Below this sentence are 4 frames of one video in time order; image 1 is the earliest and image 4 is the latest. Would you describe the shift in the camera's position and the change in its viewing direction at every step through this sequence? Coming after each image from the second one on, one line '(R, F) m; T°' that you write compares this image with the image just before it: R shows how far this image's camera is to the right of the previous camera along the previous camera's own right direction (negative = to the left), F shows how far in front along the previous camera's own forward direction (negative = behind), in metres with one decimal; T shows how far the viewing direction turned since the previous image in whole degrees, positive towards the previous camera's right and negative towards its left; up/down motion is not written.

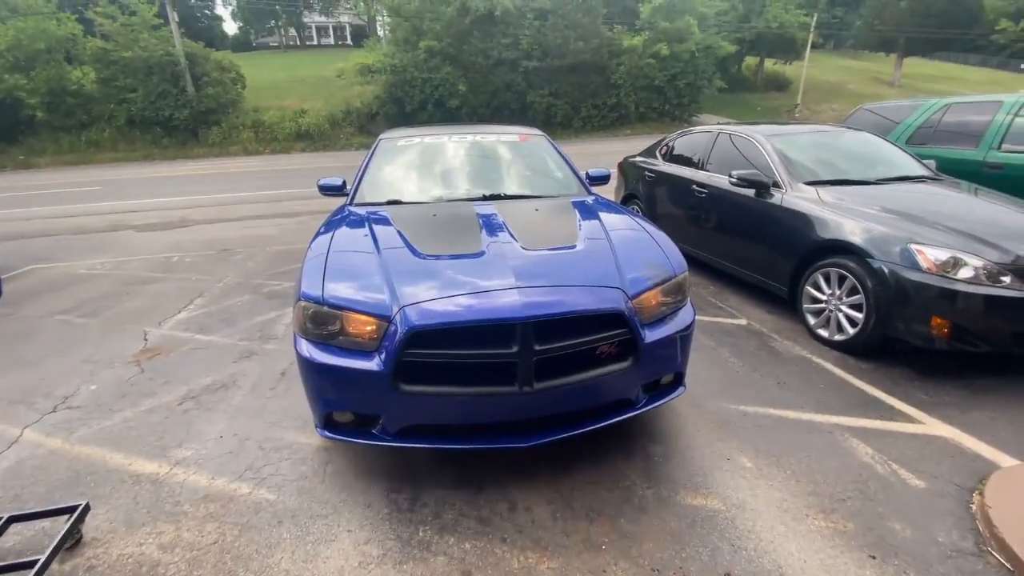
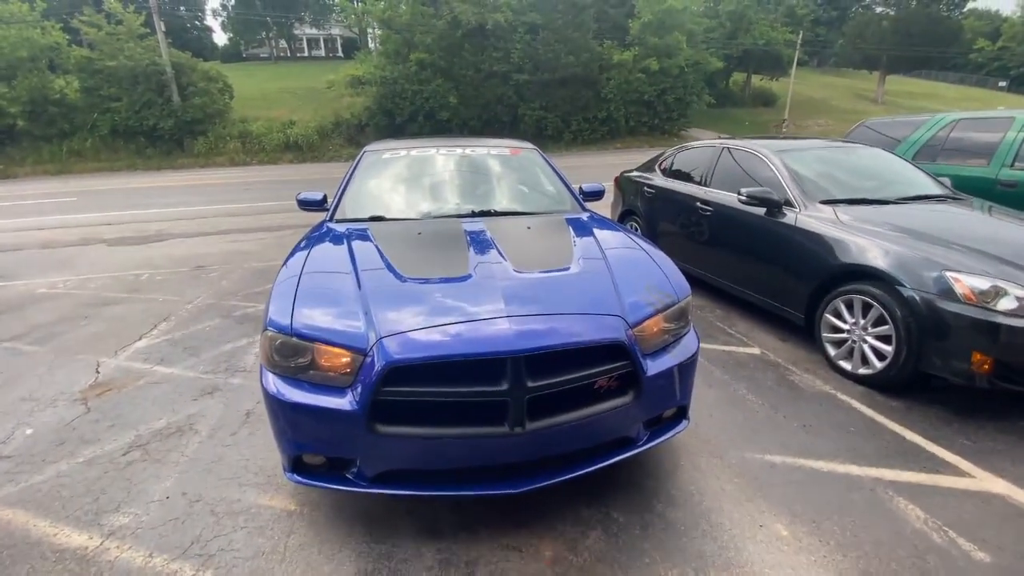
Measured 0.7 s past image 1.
(0.0, +0.4) m; +1°
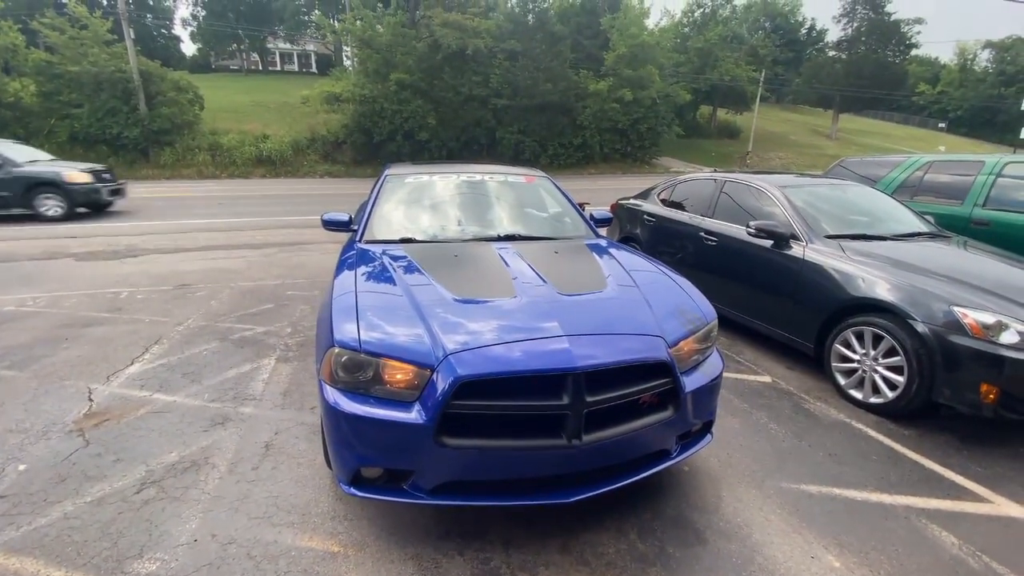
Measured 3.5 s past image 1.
(-0.4, 0.0) m; +4°
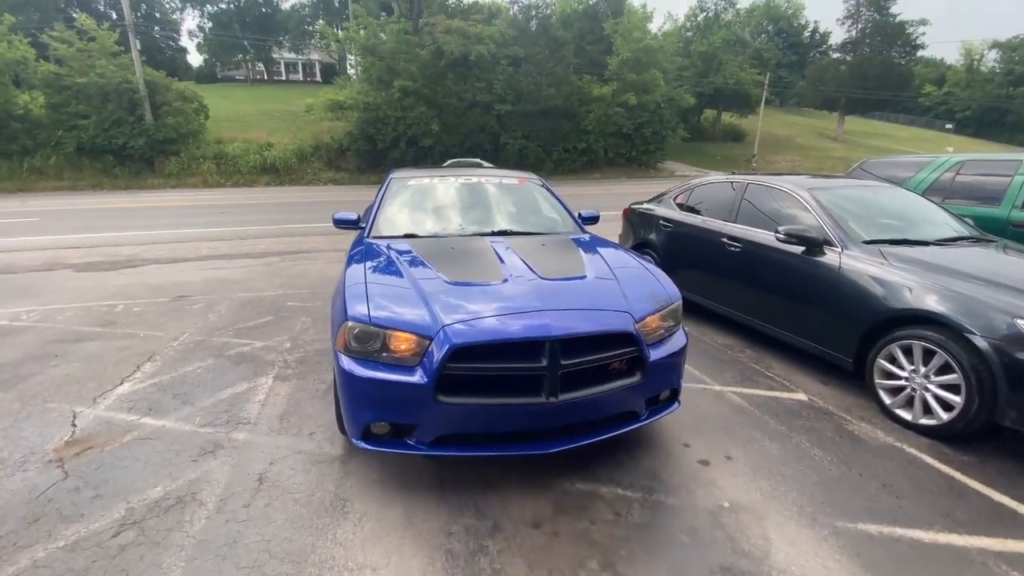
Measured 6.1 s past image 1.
(-0.1, +0.3) m; -1°
